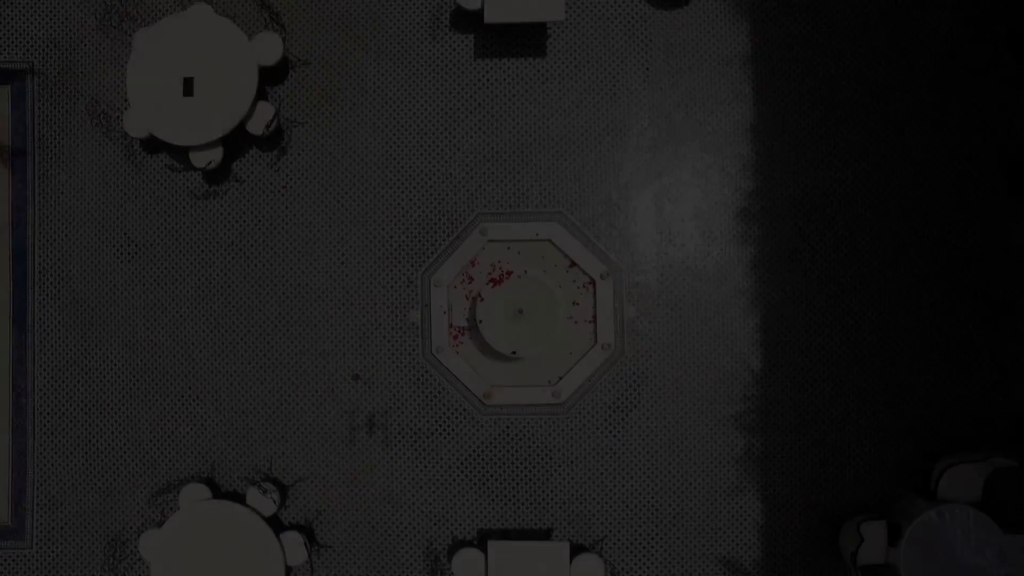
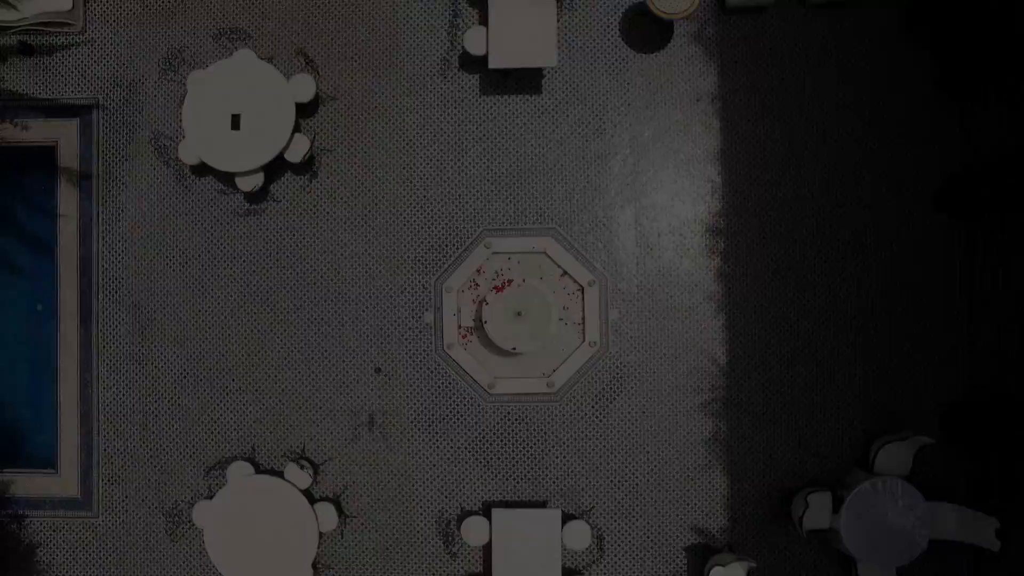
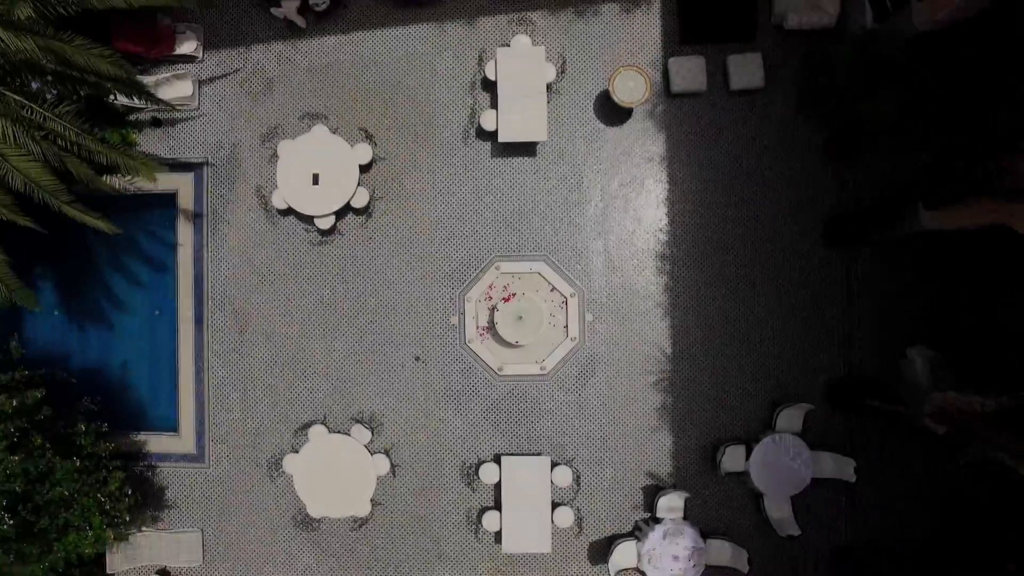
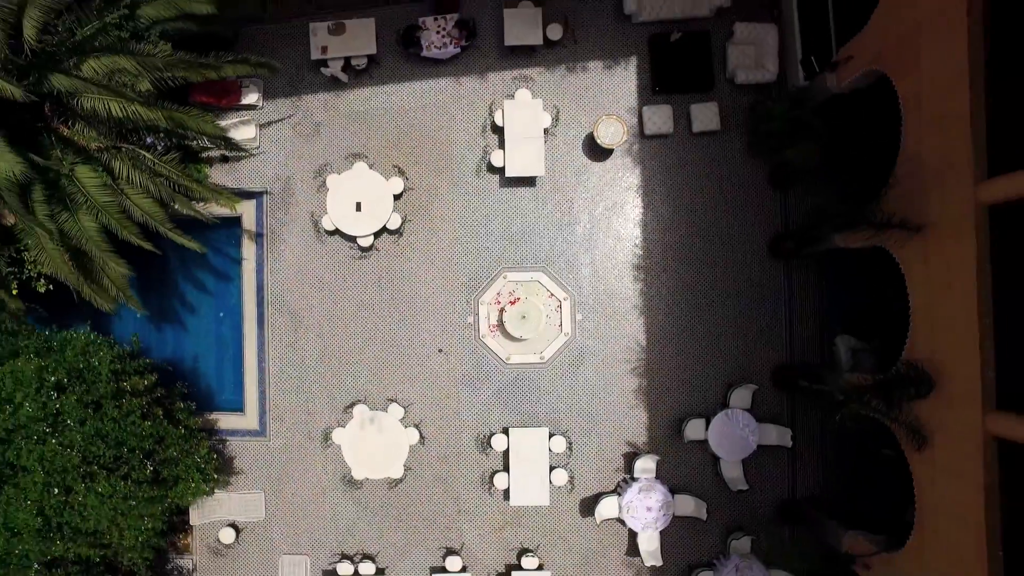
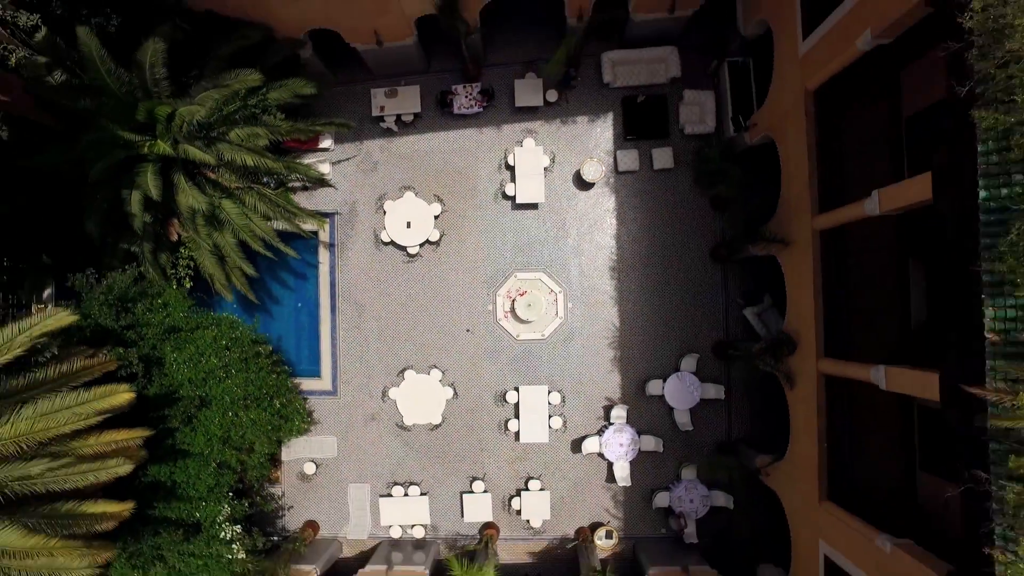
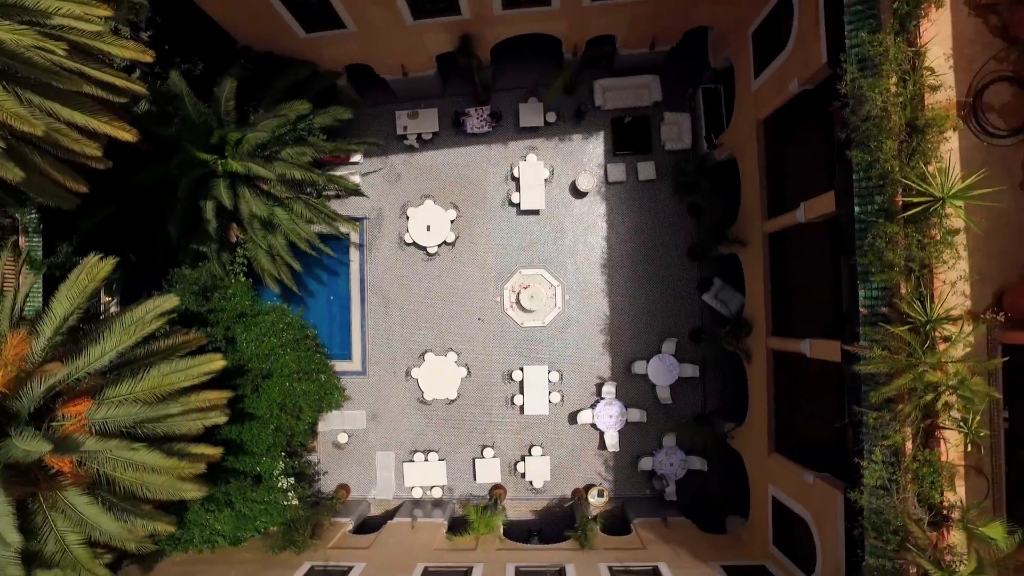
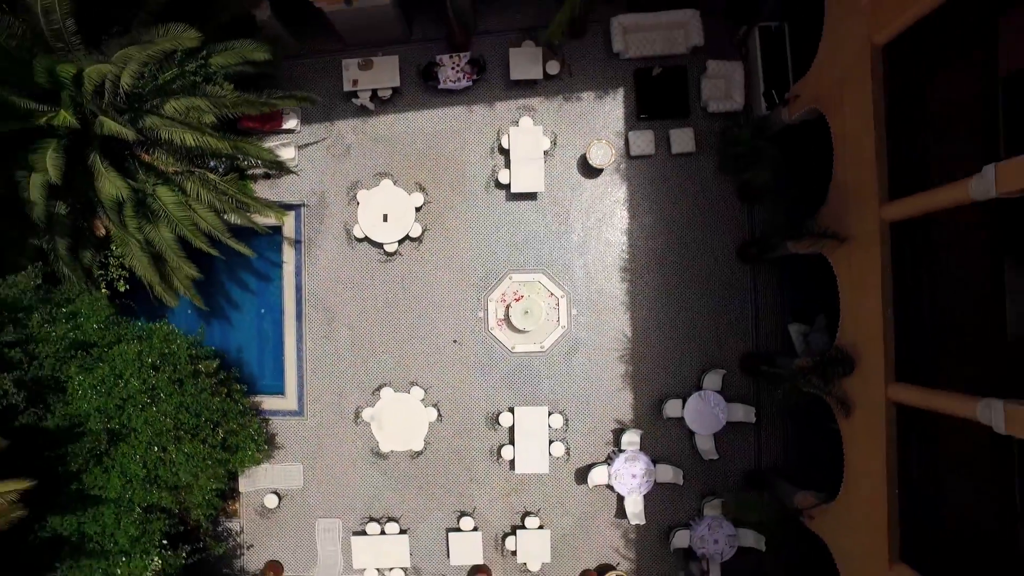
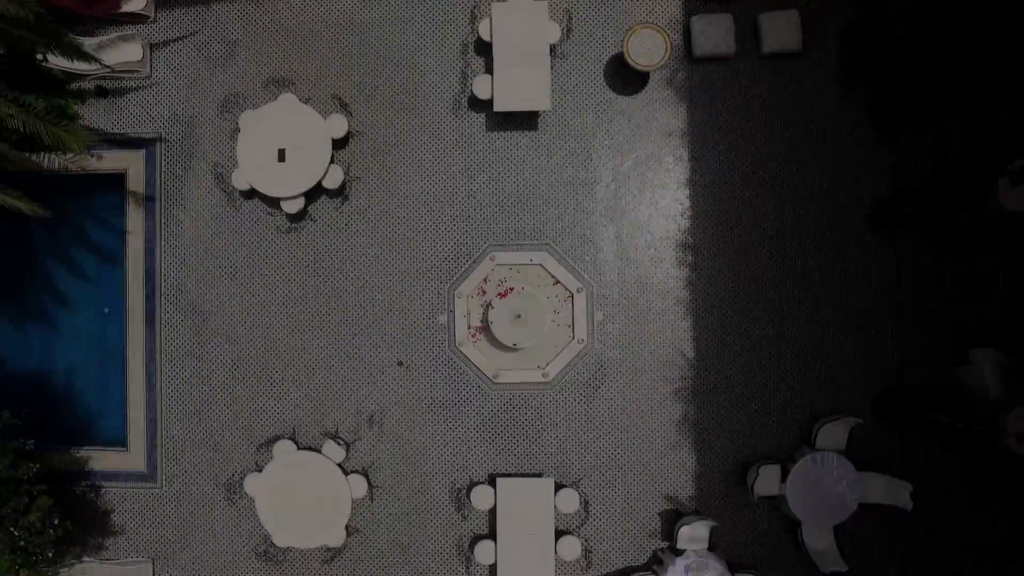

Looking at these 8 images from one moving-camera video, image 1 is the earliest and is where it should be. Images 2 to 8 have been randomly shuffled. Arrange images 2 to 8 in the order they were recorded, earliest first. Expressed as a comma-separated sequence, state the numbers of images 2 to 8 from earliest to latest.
2, 8, 3, 4, 7, 5, 6
